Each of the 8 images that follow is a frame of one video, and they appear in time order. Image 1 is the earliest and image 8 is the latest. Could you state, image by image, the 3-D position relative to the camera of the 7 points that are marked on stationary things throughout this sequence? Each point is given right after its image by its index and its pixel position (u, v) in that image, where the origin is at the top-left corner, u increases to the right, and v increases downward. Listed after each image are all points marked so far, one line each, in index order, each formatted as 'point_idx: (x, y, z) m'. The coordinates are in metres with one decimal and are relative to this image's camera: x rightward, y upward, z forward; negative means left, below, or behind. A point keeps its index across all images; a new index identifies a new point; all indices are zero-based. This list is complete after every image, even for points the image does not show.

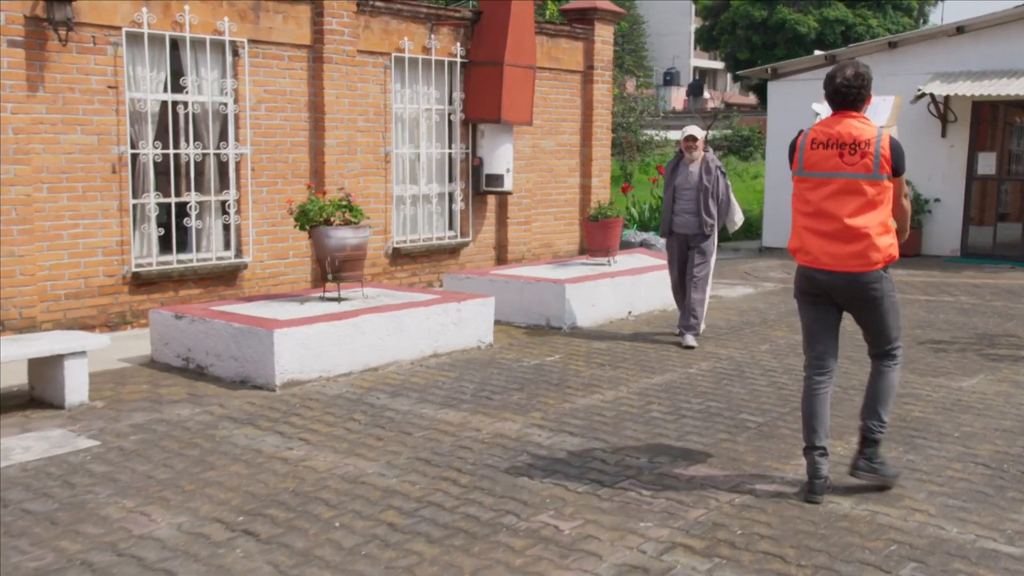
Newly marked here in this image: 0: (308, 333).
0: (-1.4, -0.3, +7.4) m
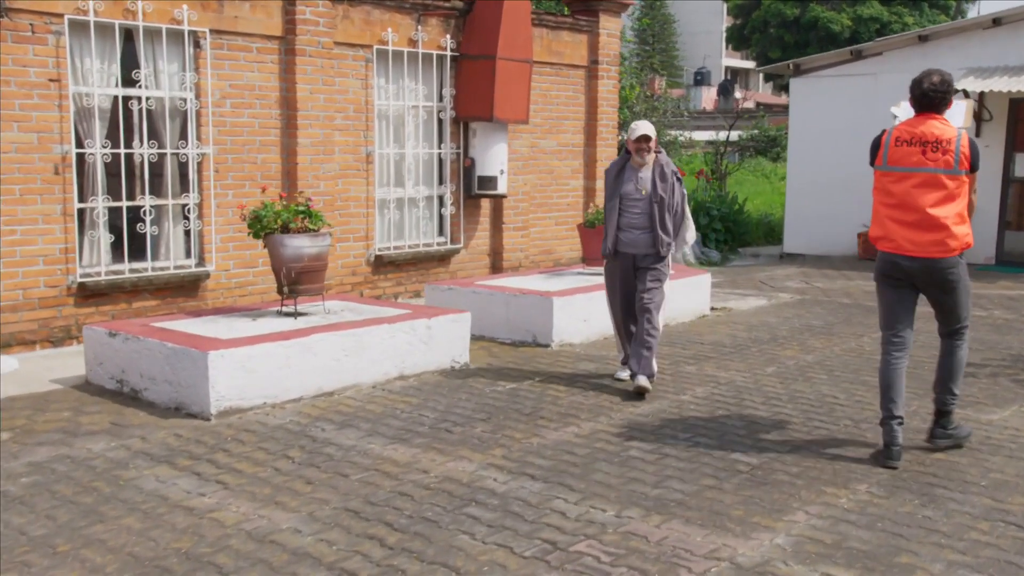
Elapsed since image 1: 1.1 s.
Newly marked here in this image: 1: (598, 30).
0: (-1.6, -0.4, +6.6) m
1: (+1.0, +3.1, +12.8) m
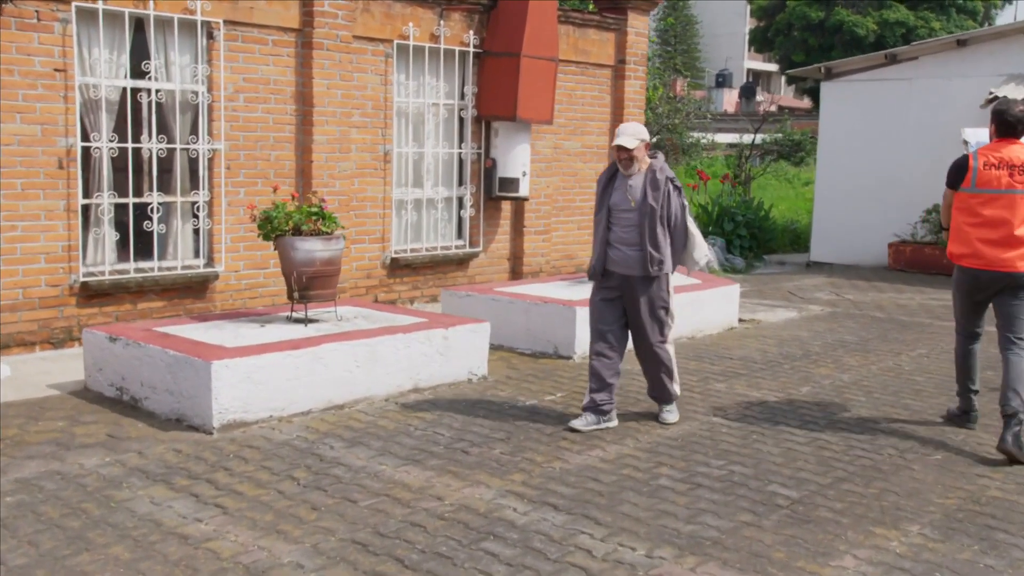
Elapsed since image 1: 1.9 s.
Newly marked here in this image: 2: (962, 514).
0: (-1.5, -0.4, +6.2) m
1: (+1.3, +3.0, +12.4) m
2: (+2.1, -1.0, +5.0) m
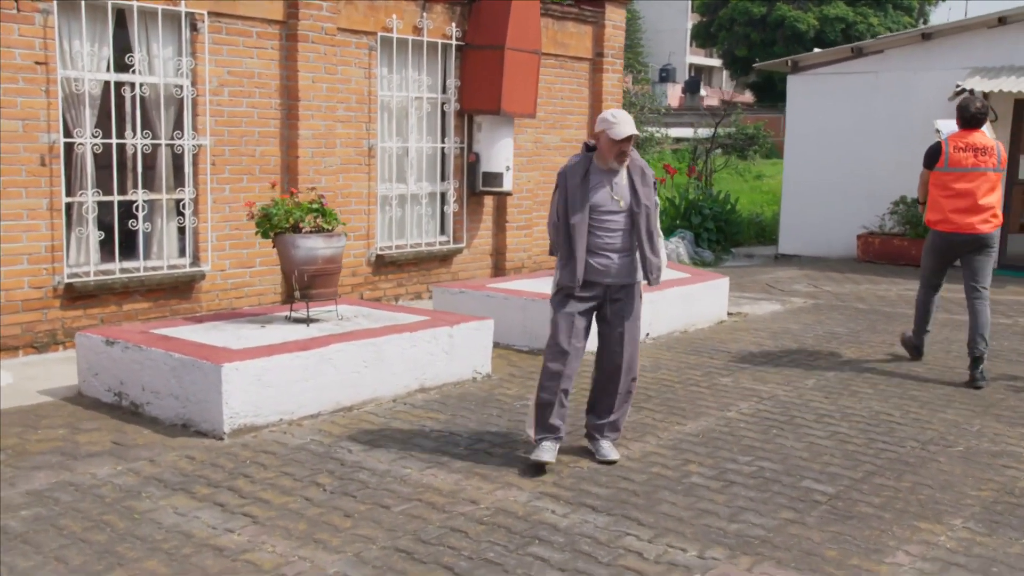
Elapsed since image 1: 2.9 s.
0: (-1.4, -0.4, +6.0) m
1: (+1.1, +3.1, +12.3) m
2: (+2.3, -1.0, +4.9) m
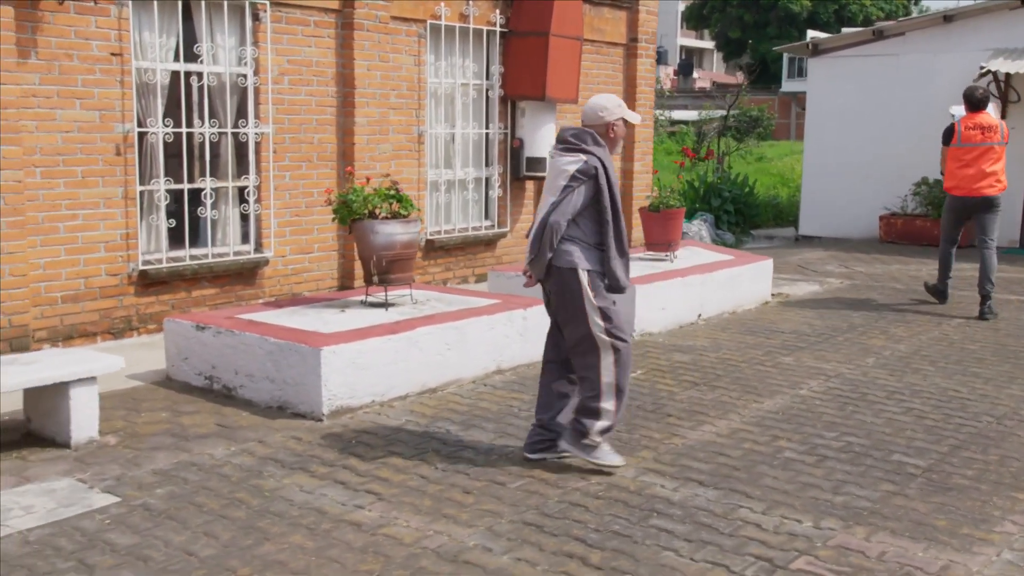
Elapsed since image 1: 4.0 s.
0: (-0.9, -0.4, +6.2) m
1: (+1.5, +3.3, +12.4) m
2: (+2.8, -0.9, +5.2) m
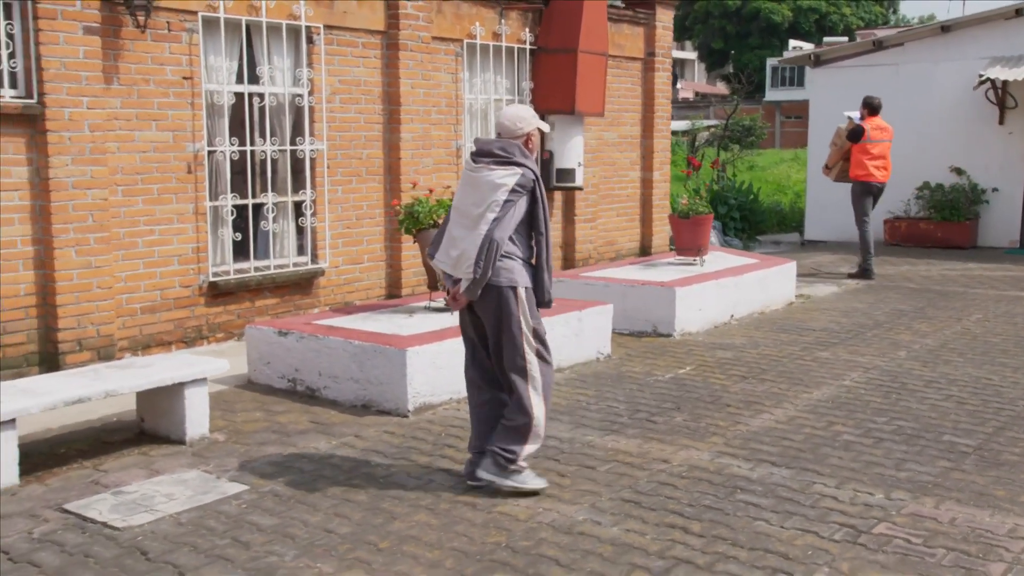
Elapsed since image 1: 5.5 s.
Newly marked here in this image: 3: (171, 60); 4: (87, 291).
0: (-0.4, -0.4, +6.6) m
1: (+1.7, +3.2, +12.9) m
2: (+3.2, -0.9, +5.6) m
3: (-2.5, +1.7, +7.8) m
4: (-2.8, 0.0, +7.1) m
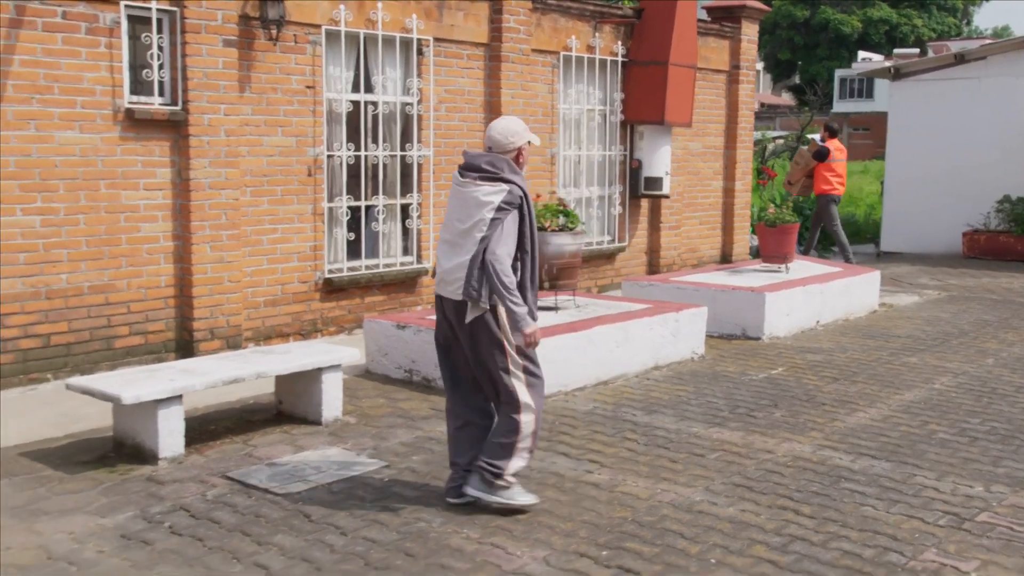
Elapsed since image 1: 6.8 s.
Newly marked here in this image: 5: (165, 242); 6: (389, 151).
0: (+0.3, -0.4, +7.0) m
1: (+2.8, +3.1, +13.2) m
2: (+3.9, -0.9, +5.9) m
3: (-1.7, +1.7, +8.3) m
4: (-2.1, 0.0, +7.7) m
5: (-2.4, +0.3, +7.5) m
6: (-1.1, +1.2, +9.2) m
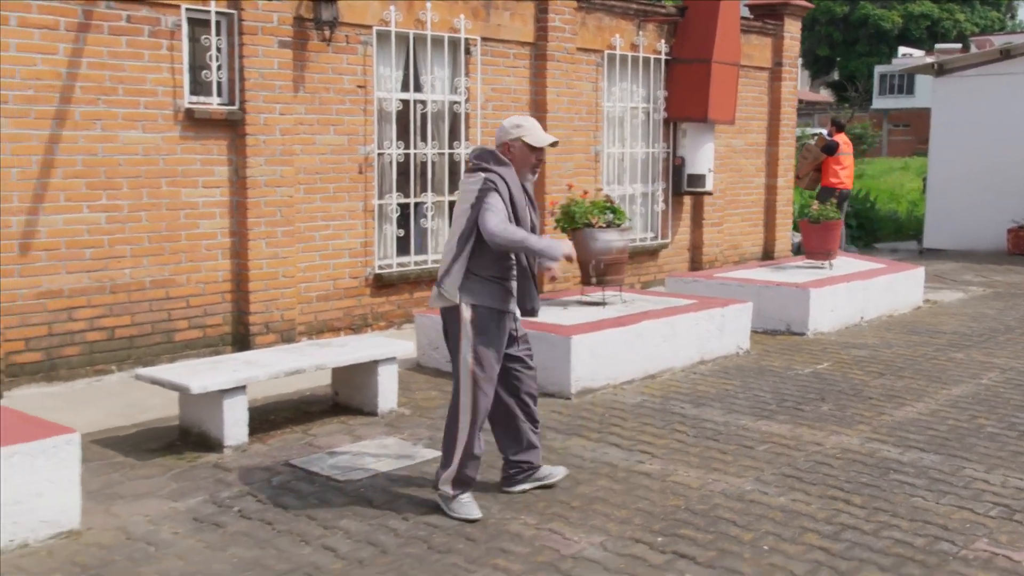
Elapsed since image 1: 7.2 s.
0: (+0.6, -0.3, +7.1) m
1: (+3.4, +3.2, +13.3) m
2: (+4.1, -0.9, +5.9) m
3: (-1.3, +1.7, +8.5) m
4: (-1.8, +0.1, +7.9) m
5: (-2.1, +0.4, +7.7) m
6: (-0.7, +1.2, +9.4) m
